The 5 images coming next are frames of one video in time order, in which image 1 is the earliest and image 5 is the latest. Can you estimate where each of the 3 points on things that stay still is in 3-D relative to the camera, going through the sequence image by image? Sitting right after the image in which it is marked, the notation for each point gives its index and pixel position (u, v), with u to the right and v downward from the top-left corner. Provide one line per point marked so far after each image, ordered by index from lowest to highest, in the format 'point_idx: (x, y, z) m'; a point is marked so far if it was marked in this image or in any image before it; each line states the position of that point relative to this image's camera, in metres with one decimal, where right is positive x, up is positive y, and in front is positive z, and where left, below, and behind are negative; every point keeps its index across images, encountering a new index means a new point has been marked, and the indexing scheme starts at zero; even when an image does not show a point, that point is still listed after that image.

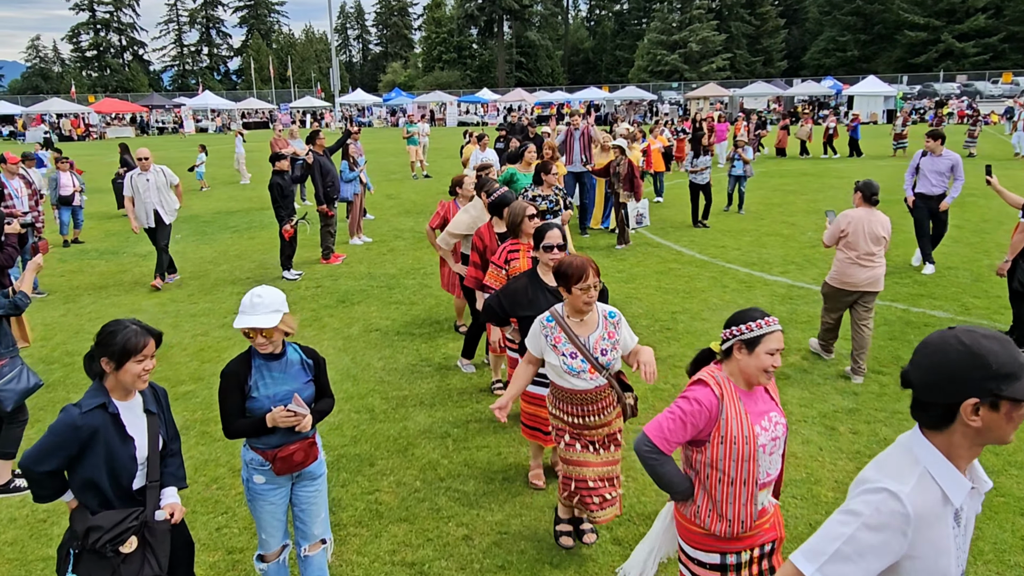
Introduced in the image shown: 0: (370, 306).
0: (-1.7, -0.2, +8.7) m
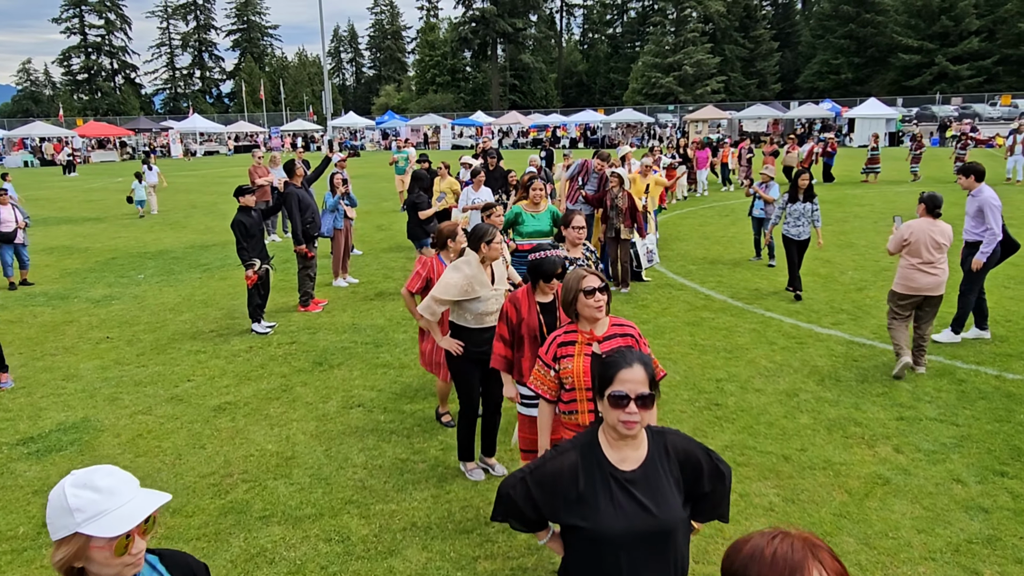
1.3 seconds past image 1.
0: (-1.6, -0.8, +7.3) m
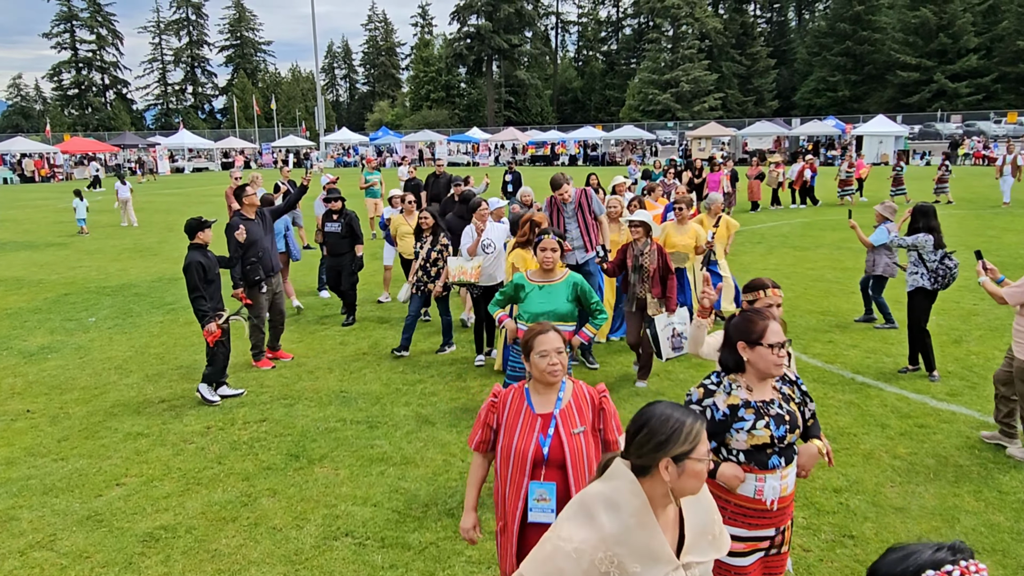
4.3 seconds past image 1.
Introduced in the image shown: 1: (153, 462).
0: (-1.3, -1.4, +5.5) m
1: (-2.8, -1.4, +5.7) m
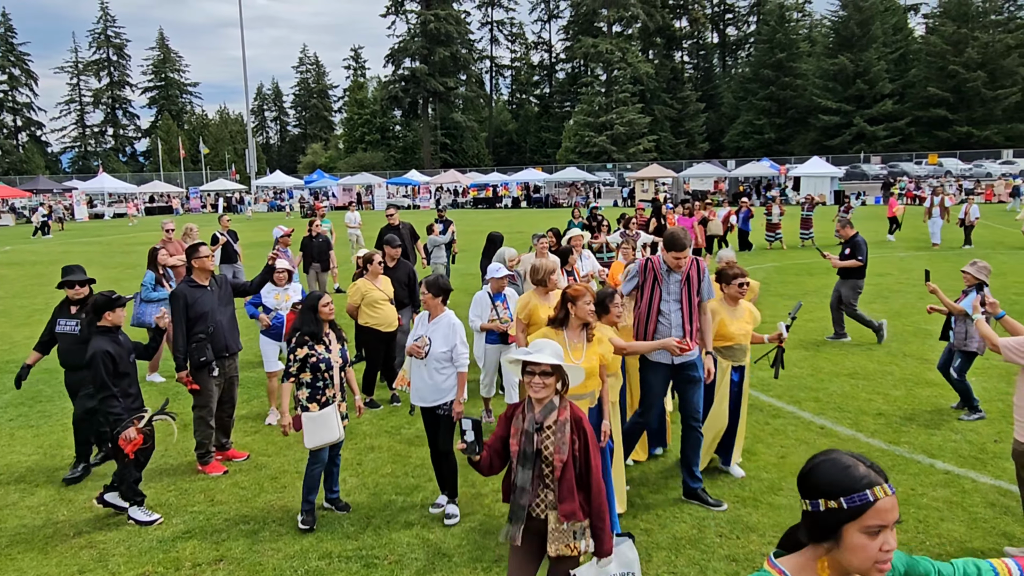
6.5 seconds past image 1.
0: (-1.0, -1.9, +4.0) m
1: (-2.5, -2.0, +4.0) m
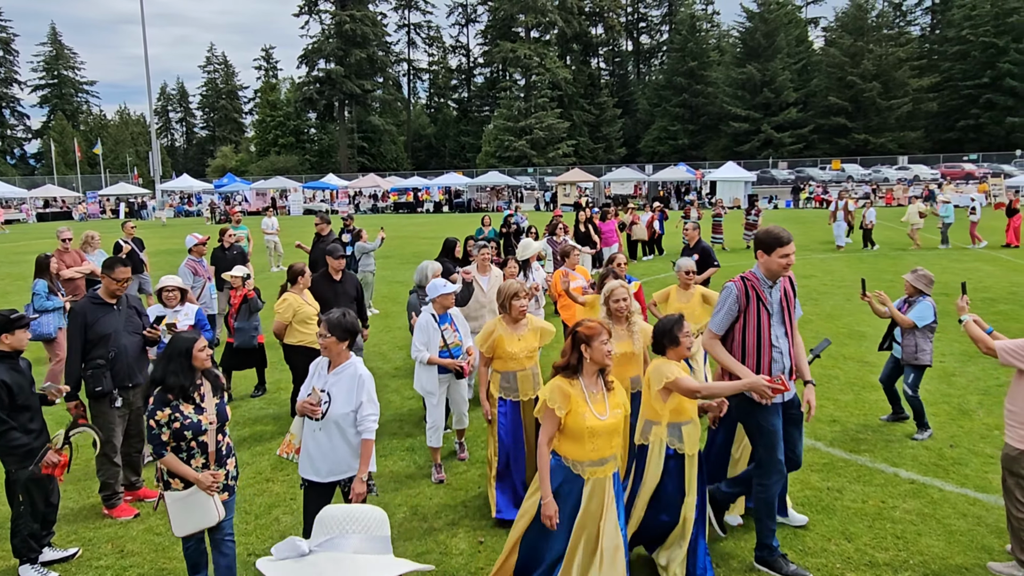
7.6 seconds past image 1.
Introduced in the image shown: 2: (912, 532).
0: (-1.1, -2.0, +3.3) m
1: (-2.6, -2.1, +3.2) m
2: (+2.8, -1.7, +5.0) m
